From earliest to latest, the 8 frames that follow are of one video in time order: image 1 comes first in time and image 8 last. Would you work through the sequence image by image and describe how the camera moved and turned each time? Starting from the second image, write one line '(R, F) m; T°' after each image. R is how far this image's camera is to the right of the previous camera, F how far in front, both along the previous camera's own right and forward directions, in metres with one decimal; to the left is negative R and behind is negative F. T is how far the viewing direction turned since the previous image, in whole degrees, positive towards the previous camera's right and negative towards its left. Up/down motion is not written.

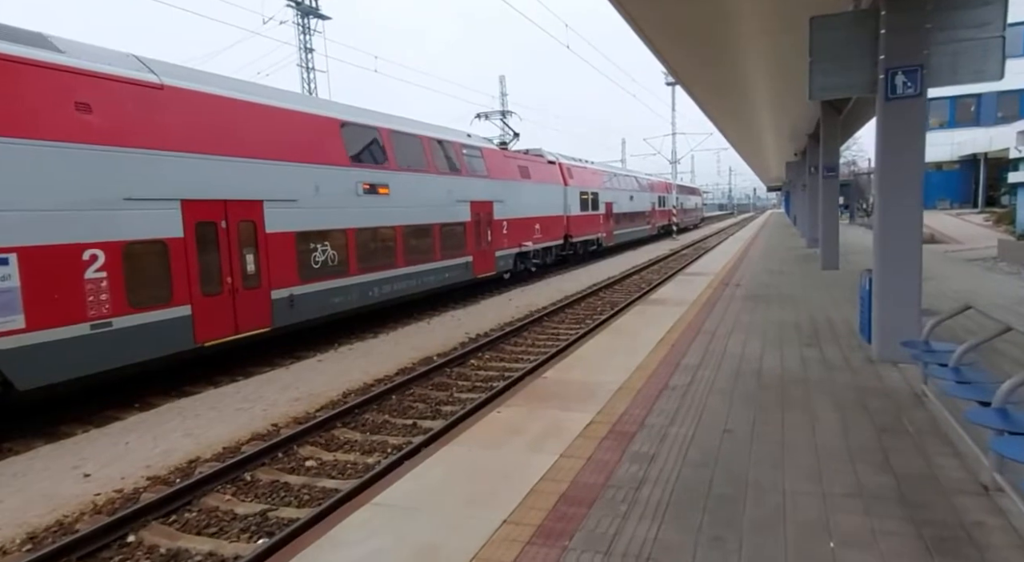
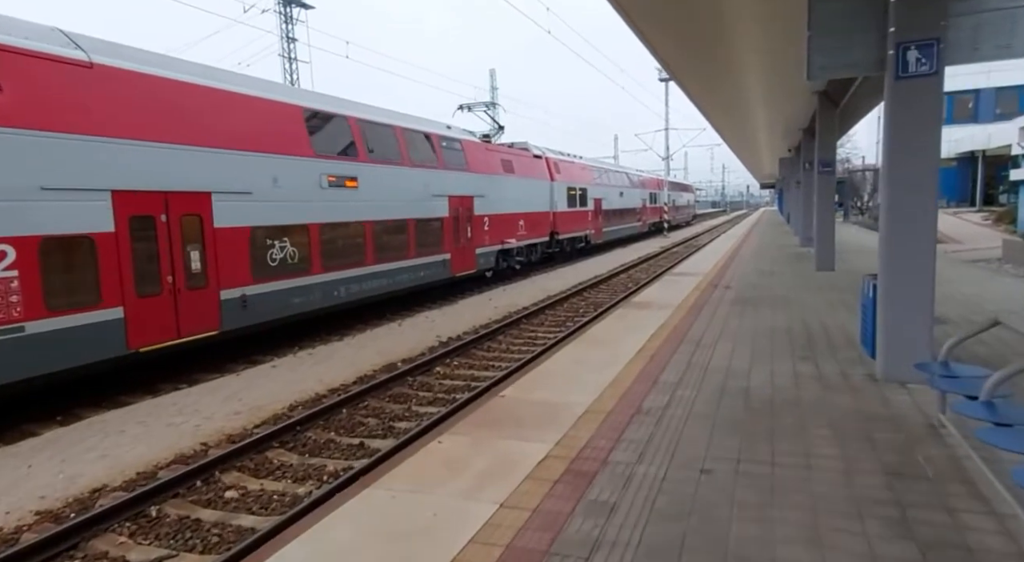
(+0.3, +0.7) m; +1°
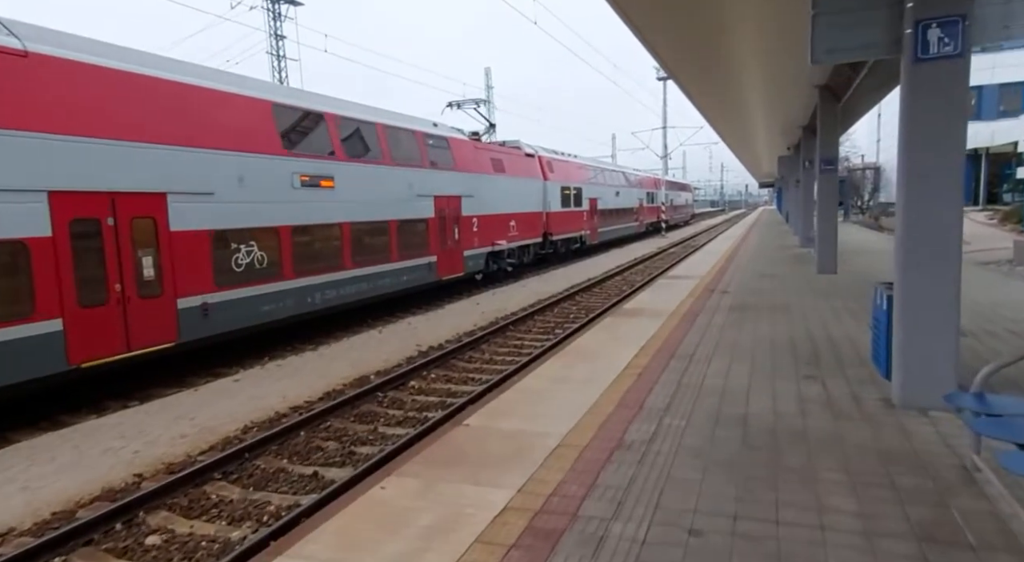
(+0.2, +0.6) m; 0°
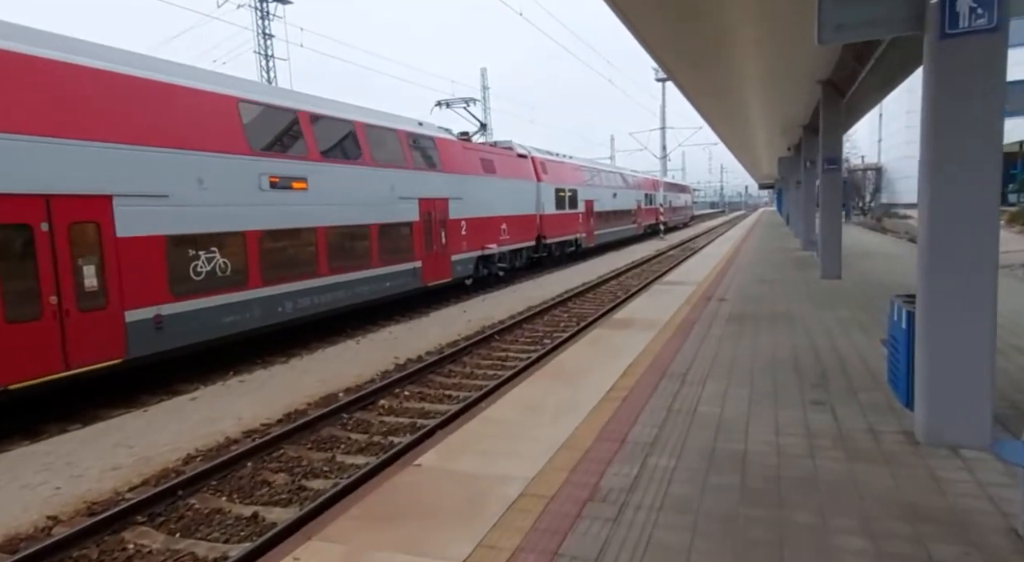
(+0.2, +0.6) m; 0°
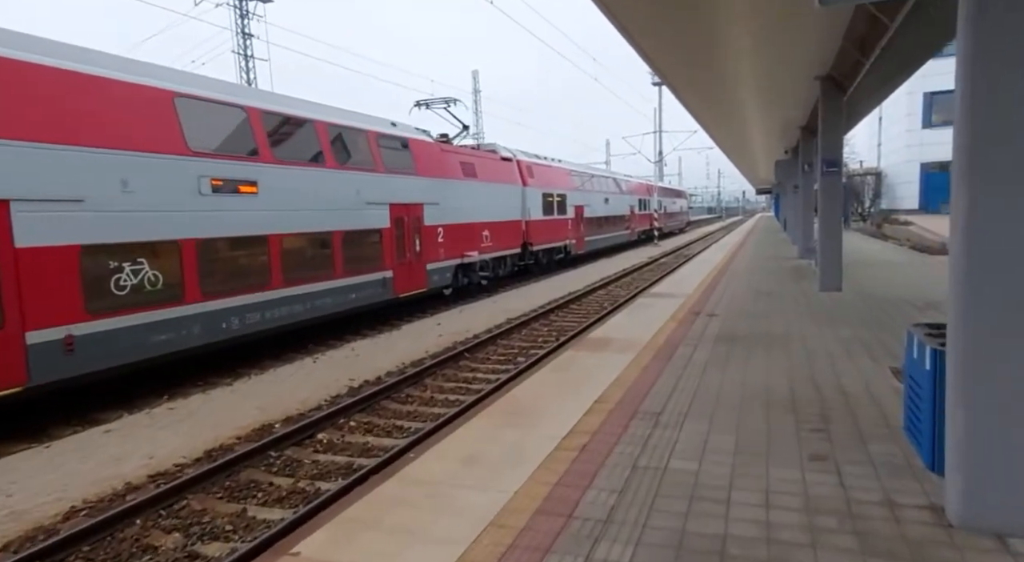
(+0.4, +0.8) m; 0°
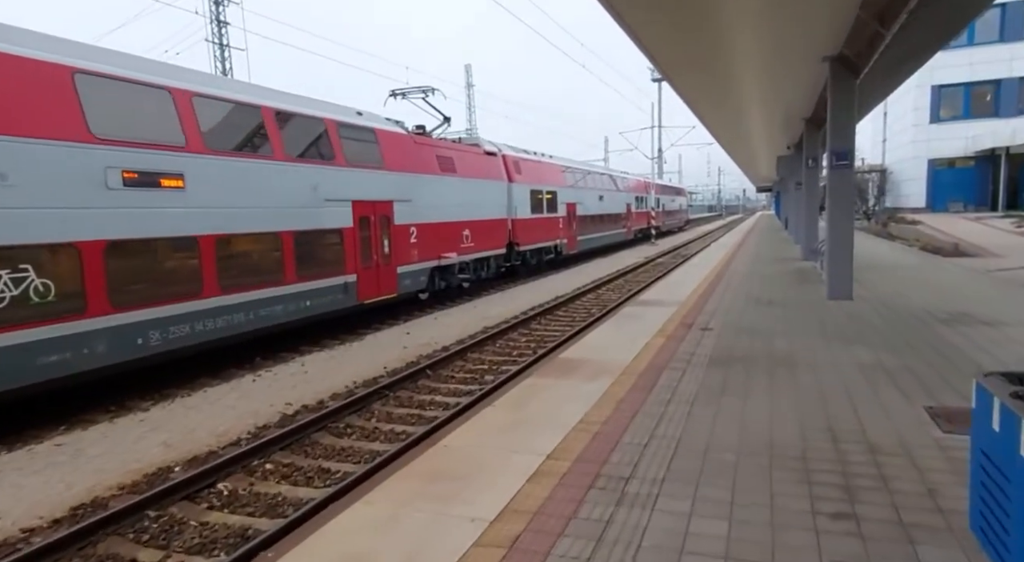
(+0.4, +1.1) m; 0°
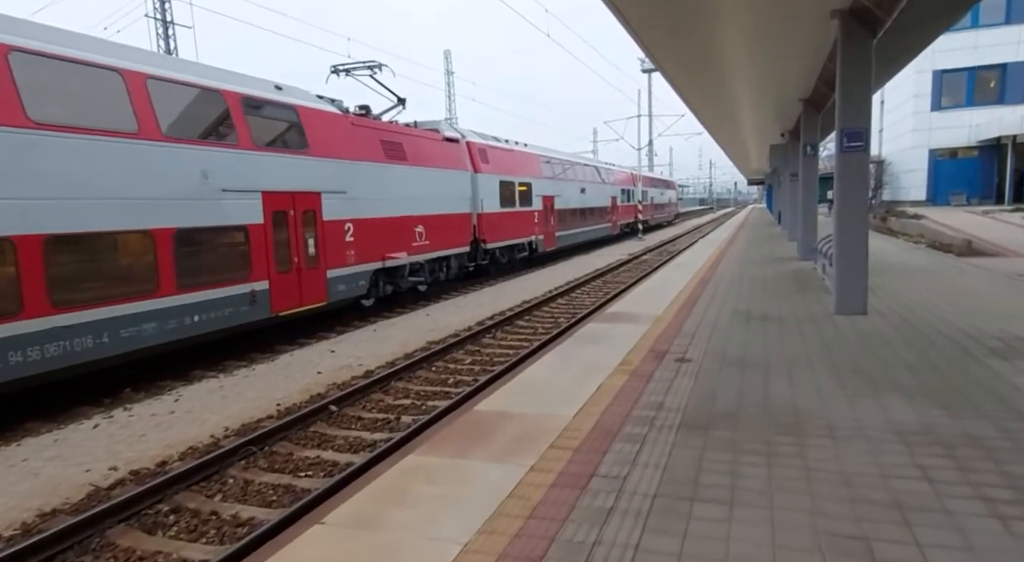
(+0.7, +1.8) m; +1°
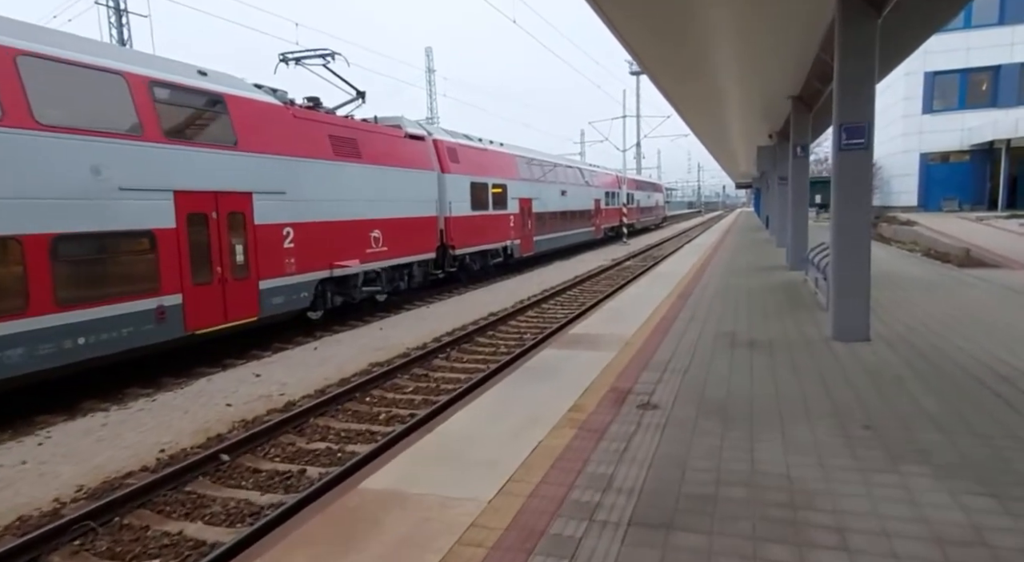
(+0.5, +1.1) m; +1°
